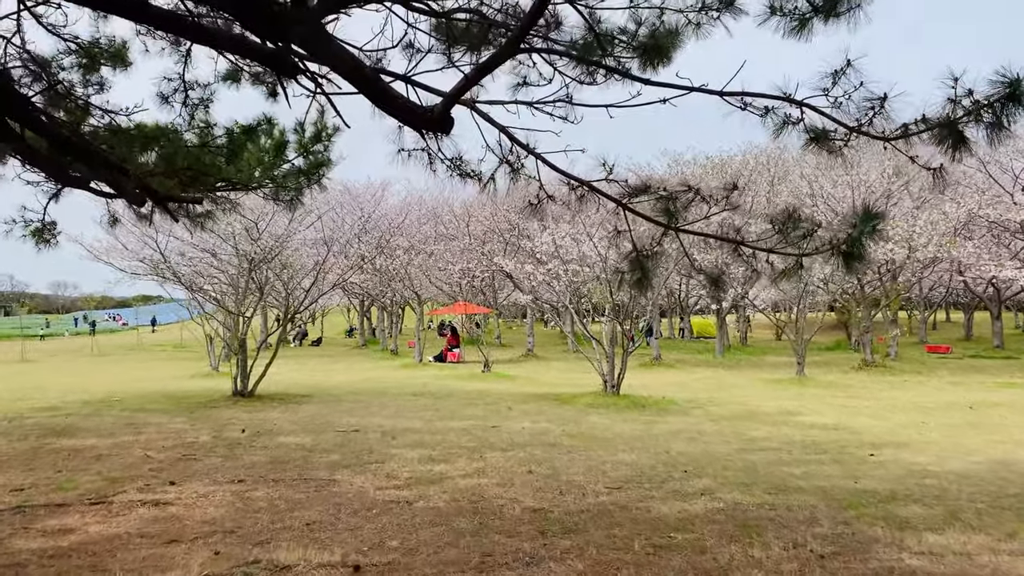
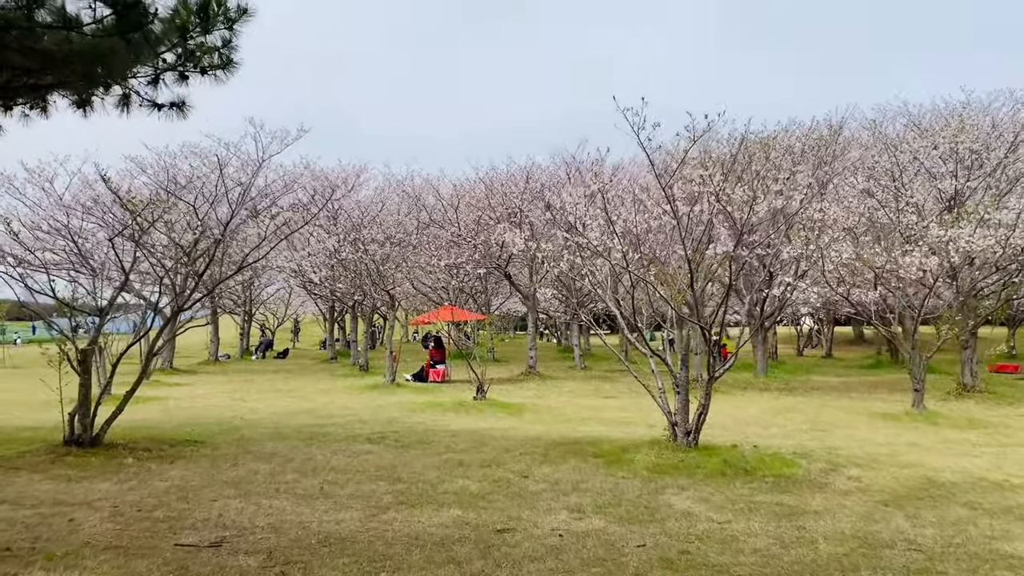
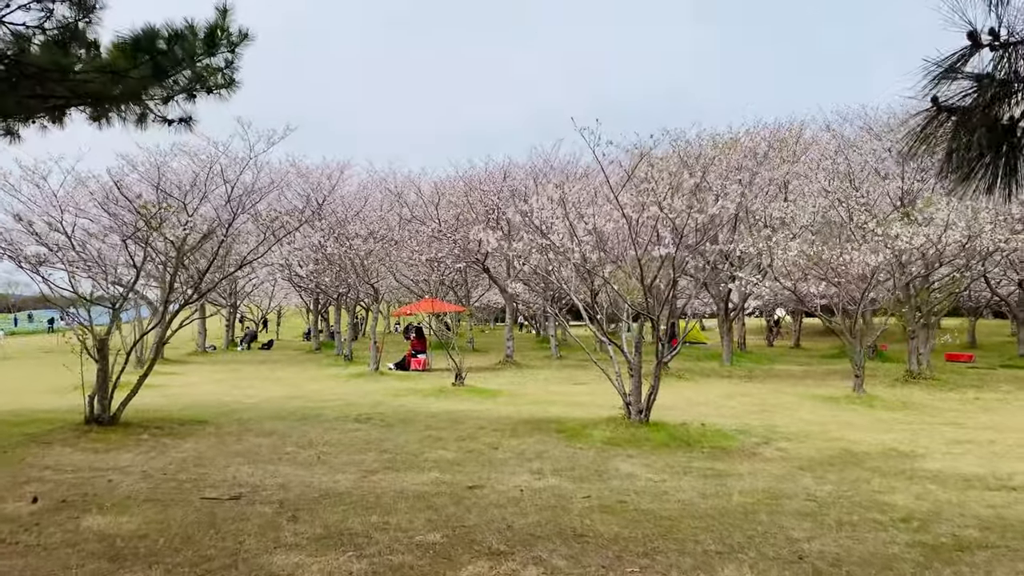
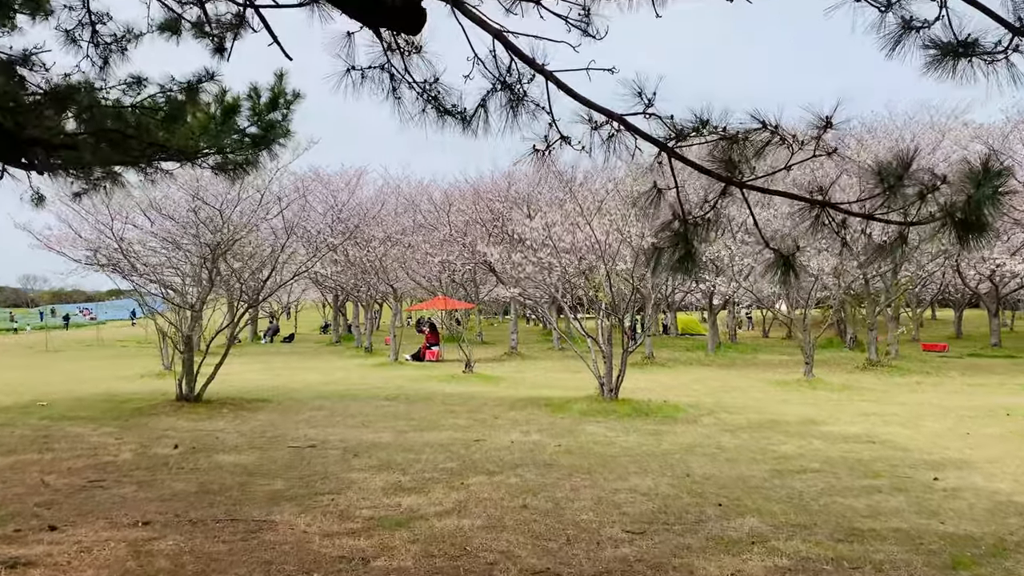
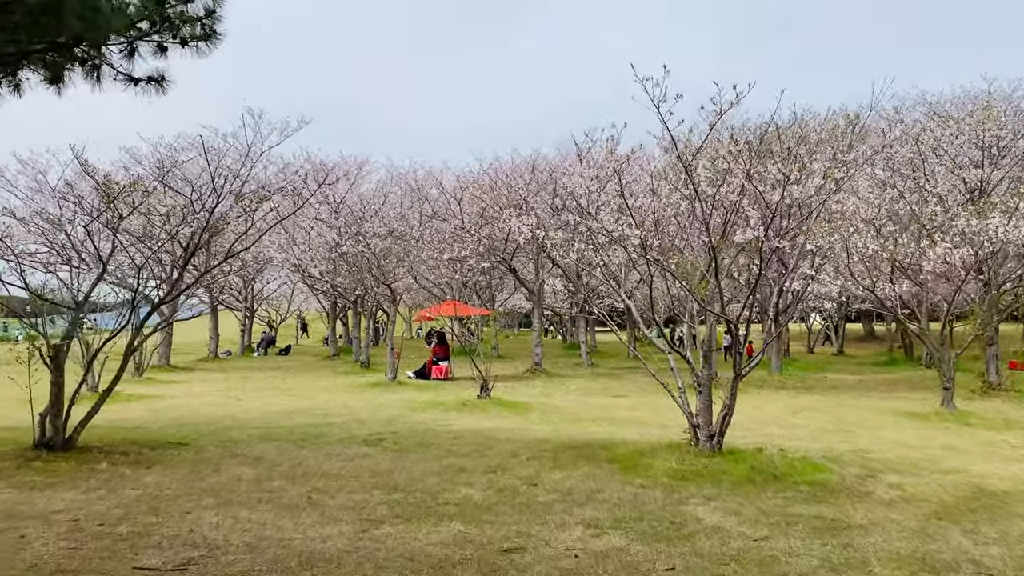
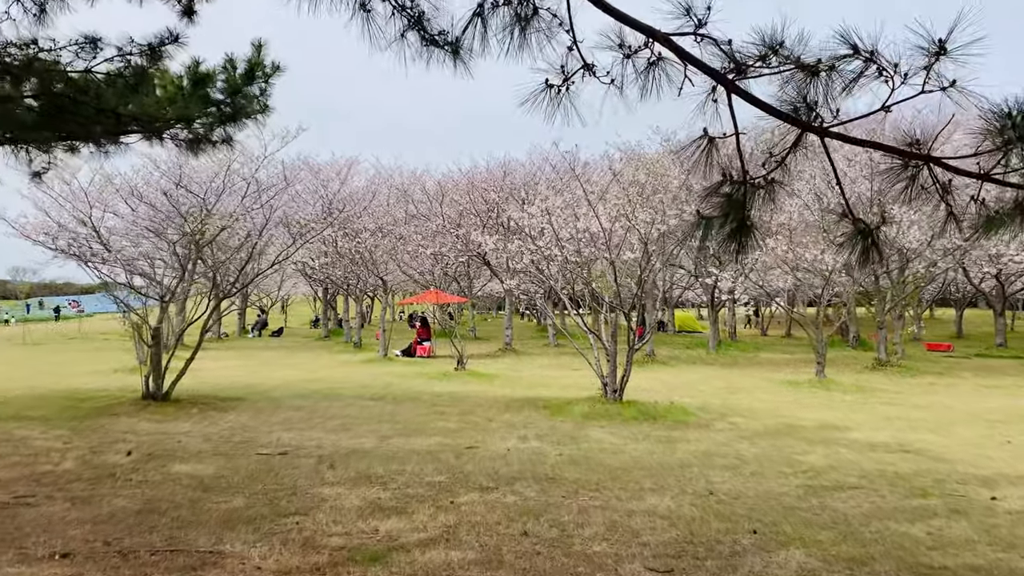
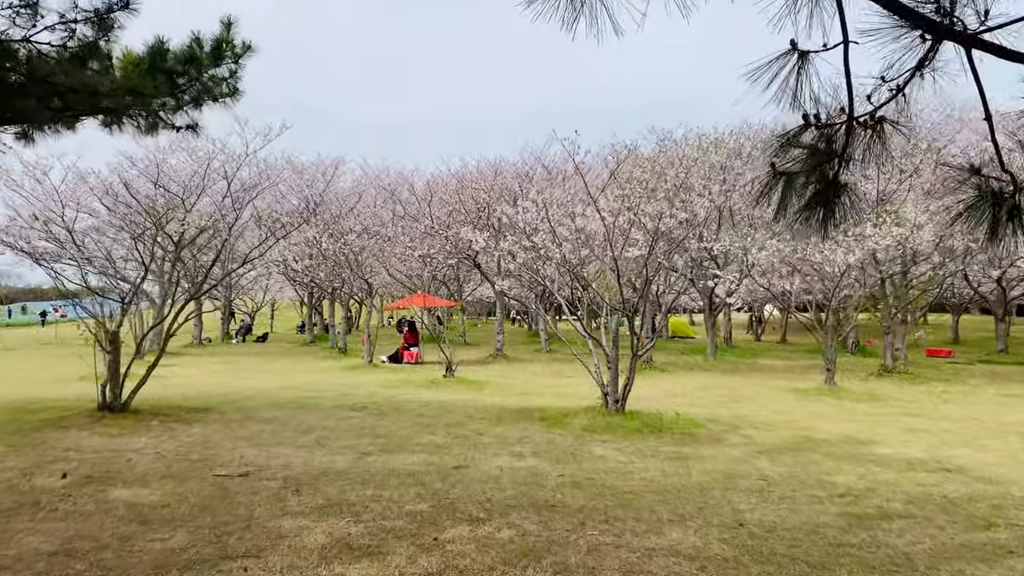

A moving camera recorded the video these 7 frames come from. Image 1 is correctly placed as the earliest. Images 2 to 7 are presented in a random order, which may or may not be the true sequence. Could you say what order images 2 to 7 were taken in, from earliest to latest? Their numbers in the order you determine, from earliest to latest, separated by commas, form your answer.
4, 6, 7, 3, 2, 5
